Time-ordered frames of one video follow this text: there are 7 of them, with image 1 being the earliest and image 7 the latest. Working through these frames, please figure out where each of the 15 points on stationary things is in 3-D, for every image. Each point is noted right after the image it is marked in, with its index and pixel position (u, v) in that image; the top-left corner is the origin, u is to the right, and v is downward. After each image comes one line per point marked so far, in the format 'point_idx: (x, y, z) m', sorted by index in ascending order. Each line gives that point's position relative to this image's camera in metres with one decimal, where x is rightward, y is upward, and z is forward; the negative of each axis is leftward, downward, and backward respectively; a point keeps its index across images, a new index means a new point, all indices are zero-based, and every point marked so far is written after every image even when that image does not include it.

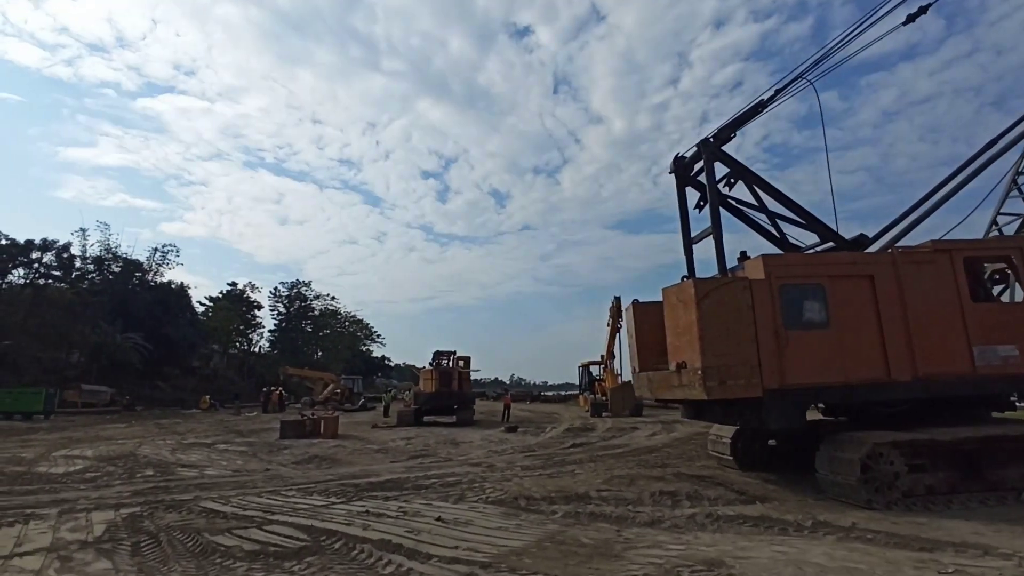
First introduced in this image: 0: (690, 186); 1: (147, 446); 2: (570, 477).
0: (+3.4, +1.9, +11.7) m
1: (-9.4, -4.0, +15.8) m
2: (+1.1, -3.4, +11.1) m
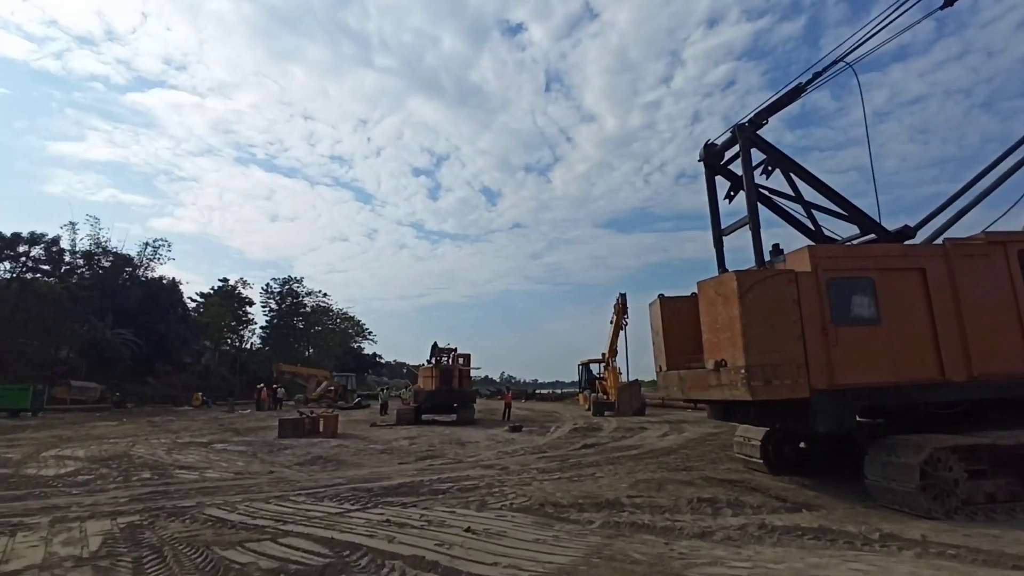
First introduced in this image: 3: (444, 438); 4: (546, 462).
0: (+3.7, +2.0, +11.1) m
1: (-9.1, -3.9, +15.1) m
2: (+1.4, -3.3, +10.5) m
3: (-2.0, -4.5, +18.3) m
4: (+0.8, -3.7, +13.0) m
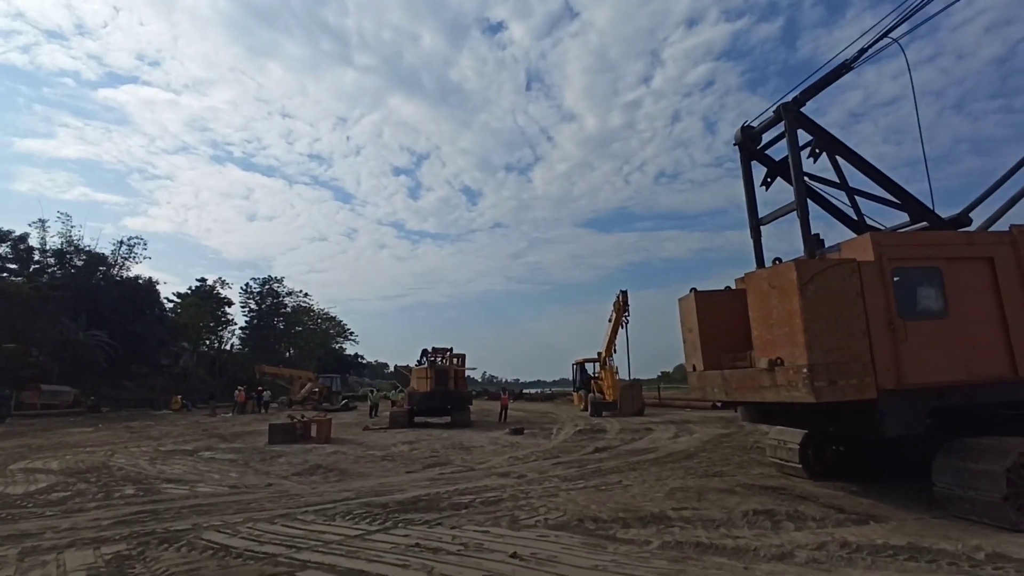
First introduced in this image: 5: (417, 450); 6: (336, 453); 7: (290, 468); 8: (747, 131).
0: (+4.1, +2.1, +10.3) m
1: (-8.9, -3.8, +13.9) m
2: (+1.8, -3.2, +9.7) m
3: (-1.9, -4.4, +17.4) m
4: (+1.0, -3.6, +12.2) m
5: (-2.4, -4.1, +15.6) m
6: (-4.2, -4.0, +14.7) m
7: (-4.4, -3.6, +12.3) m
8: (+3.8, +2.5, +10.1) m
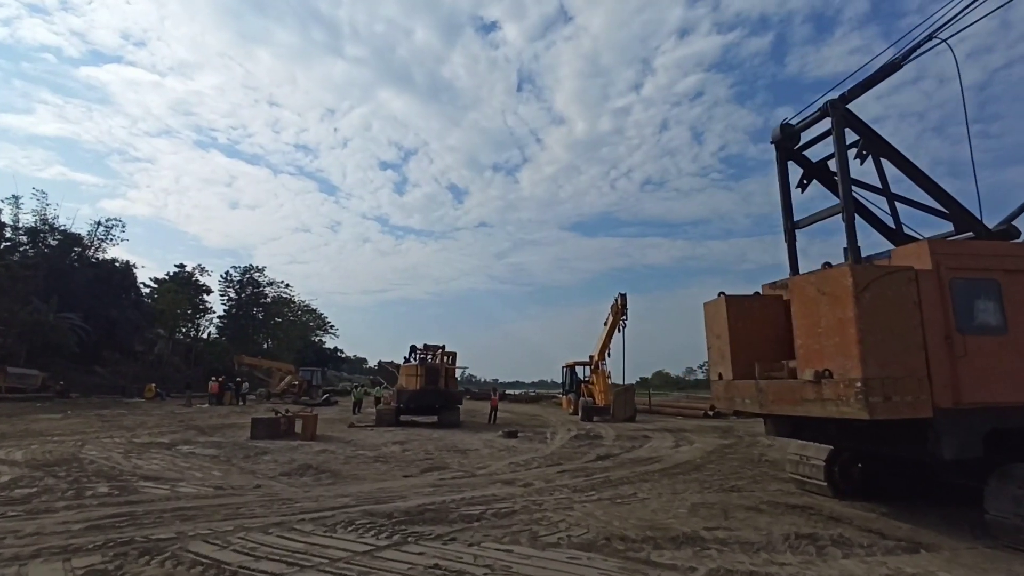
0: (+4.4, +2.0, +9.8) m
1: (-8.8, -3.3, +13.0) m
2: (+1.9, -3.2, +9.1) m
3: (-2.0, -4.2, +16.6) m
4: (+1.1, -3.5, +11.5) m
5: (-2.5, -3.9, +14.8) m
6: (-4.2, -3.7, +13.9) m
7: (-4.4, -3.3, +11.5) m
8: (+4.2, +2.4, +9.5) m
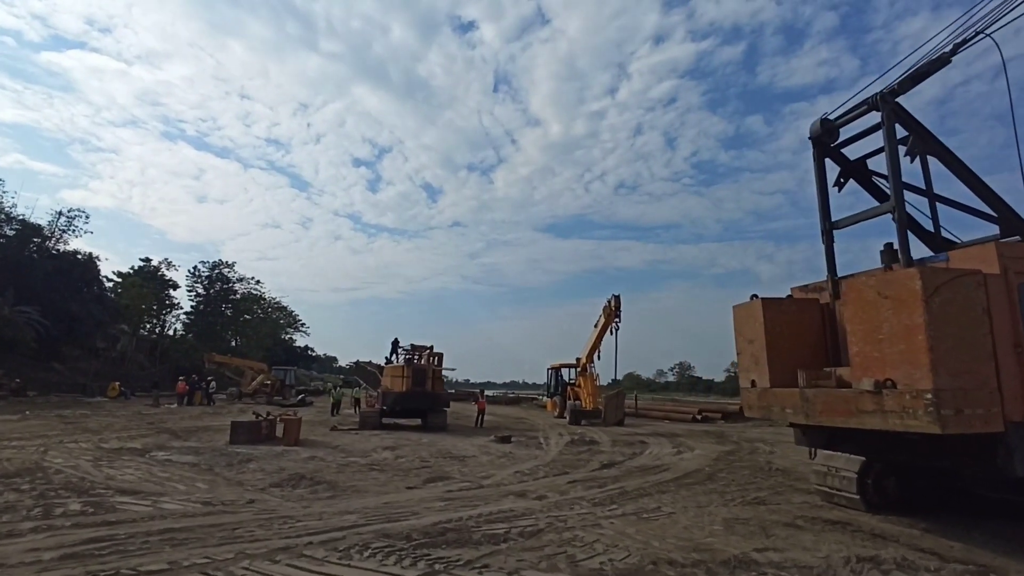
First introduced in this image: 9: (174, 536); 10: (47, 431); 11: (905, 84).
0: (+4.7, +2.0, +9.2) m
1: (-8.7, -3.2, +11.8) m
2: (+2.2, -3.2, +8.4) m
3: (-2.1, -4.1, +15.8) m
4: (+1.3, -3.5, +10.8) m
5: (-2.5, -3.9, +14.0) m
6: (-4.2, -3.6, +13.0) m
7: (-4.2, -3.2, +10.5) m
8: (+4.5, +2.4, +9.0) m
9: (-3.5, -2.5, +6.3) m
10: (-12.1, -3.7, +16.0) m
11: (+5.3, +2.8, +8.4) m
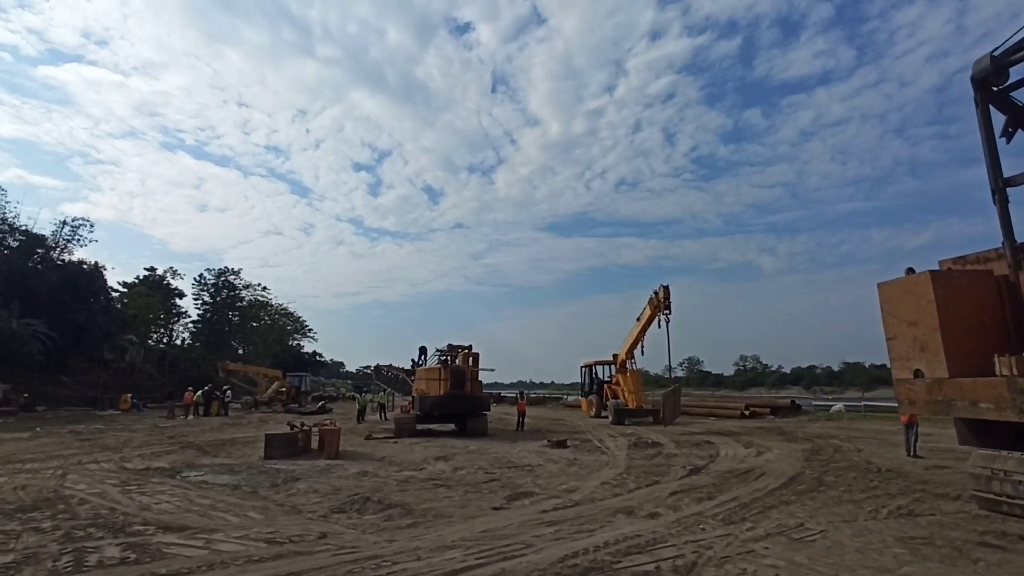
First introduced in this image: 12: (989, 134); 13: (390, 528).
0: (+6.0, +2.4, +7.7) m
1: (-7.3, -3.2, +10.3) m
2: (+3.7, -2.9, +6.9) m
3: (-0.6, -4.0, +14.3) m
4: (+2.7, -3.2, +9.3) m
5: (-1.0, -3.7, +12.5) m
6: (-2.7, -3.5, +11.5) m
7: (-2.7, -3.1, +9.0) m
8: (+5.8, +2.8, +7.4) m
9: (-2.1, -2.4, +4.8) m
10: (-10.6, -3.8, +14.5) m
11: (+6.6, +3.2, +6.8) m
12: (+5.8, +1.9, +7.5) m
13: (-1.5, -2.9, +7.5) m
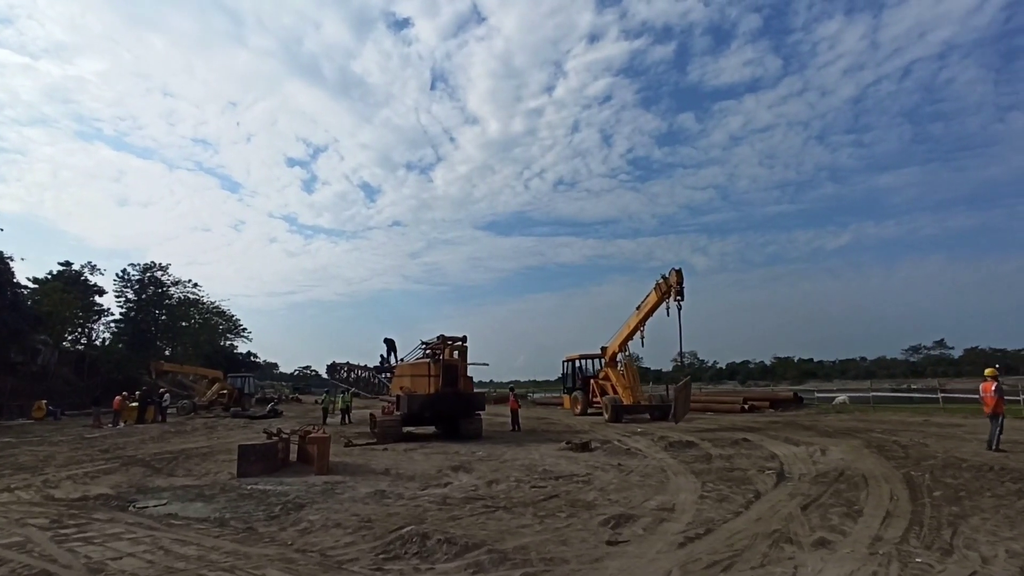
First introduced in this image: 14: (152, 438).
0: (+7.3, +2.9, +5.9) m
1: (-6.2, -2.7, +7.2) m
2: (+5.0, -2.4, +4.9) m
3: (+0.1, -3.4, +11.8) m
4: (+3.9, -2.7, +7.1) m
5: (-0.1, -3.2, +9.9) m
6: (-1.7, -3.0, +8.8) m
7: (-1.5, -2.6, +6.3) m
8: (+7.1, +3.3, +5.6) m
9: (-0.4, -1.9, +2.2) m
10: (-9.9, -3.3, +11.1) m
11: (+7.9, +3.7, +5.1) m
12: (+7.1, +2.4, +5.7) m
13: (-0.2, -2.4, +4.9) m
14: (-11.5, -4.8, +20.0) m
